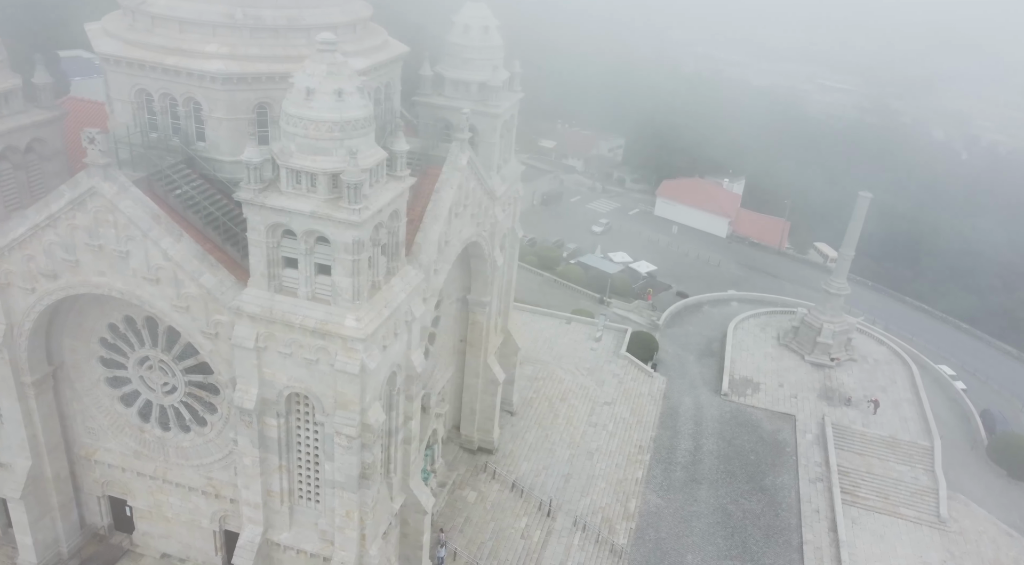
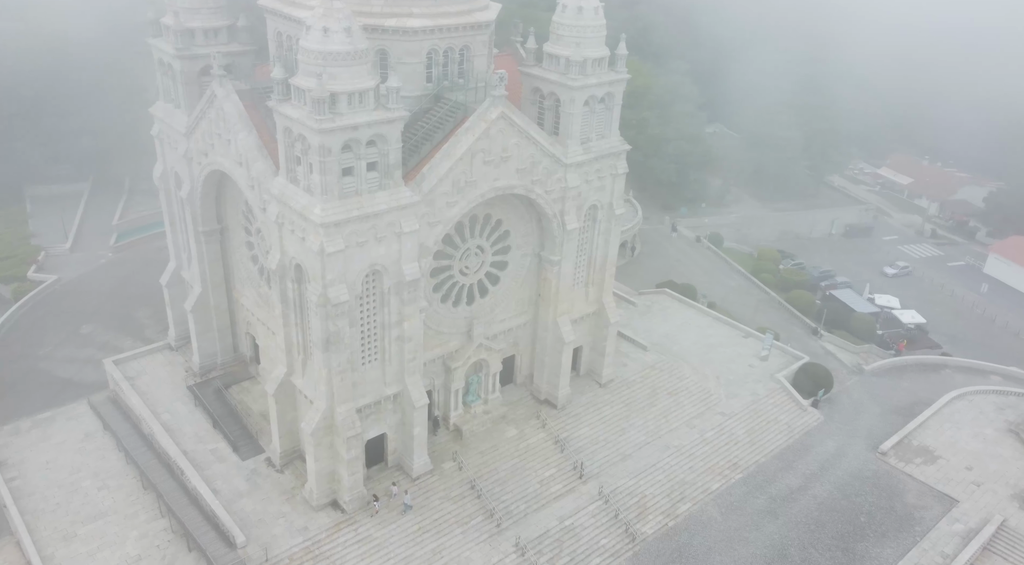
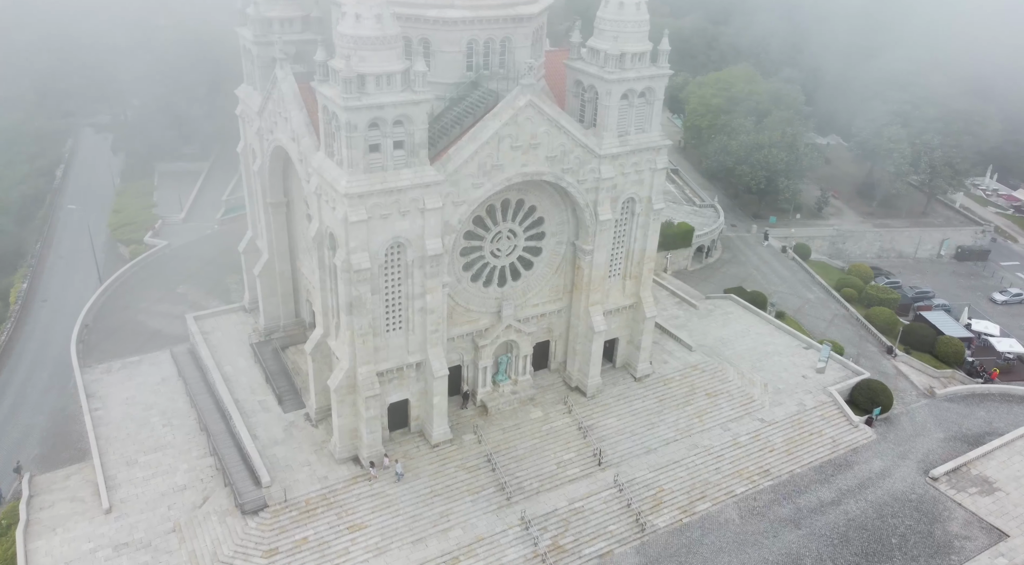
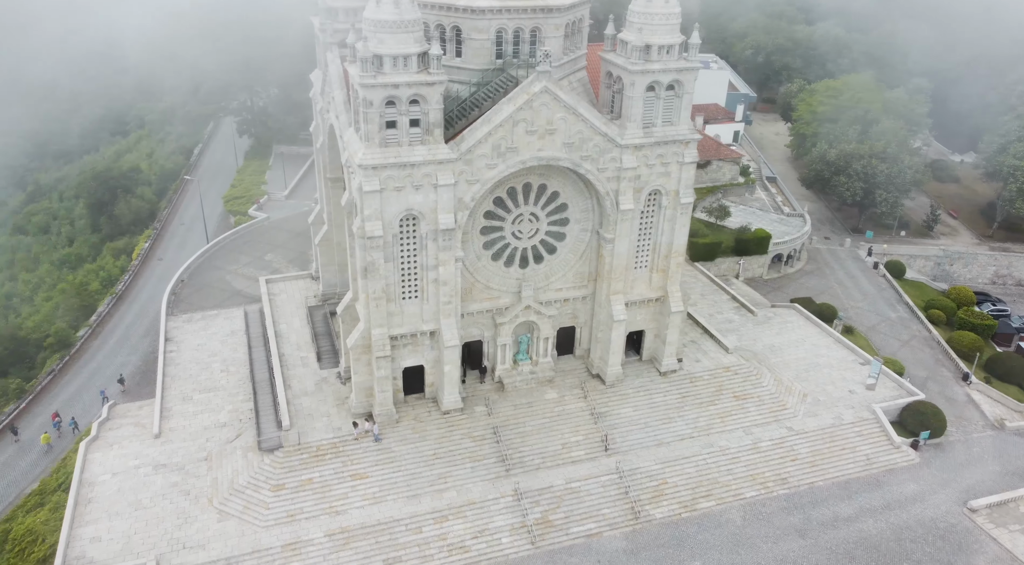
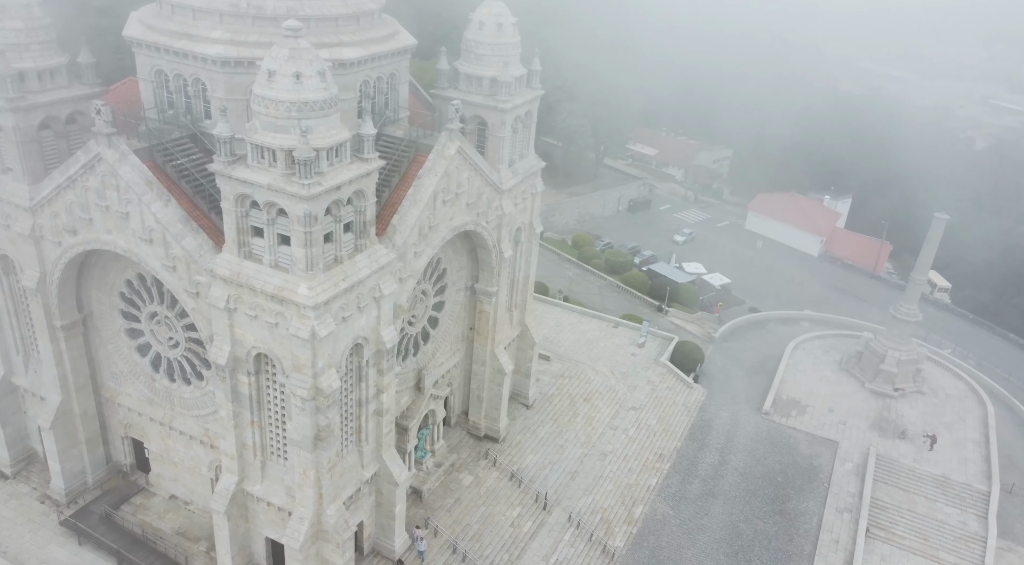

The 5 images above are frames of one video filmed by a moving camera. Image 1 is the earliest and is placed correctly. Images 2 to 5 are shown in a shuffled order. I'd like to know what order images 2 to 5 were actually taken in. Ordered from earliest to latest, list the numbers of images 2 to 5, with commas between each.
5, 2, 3, 4
